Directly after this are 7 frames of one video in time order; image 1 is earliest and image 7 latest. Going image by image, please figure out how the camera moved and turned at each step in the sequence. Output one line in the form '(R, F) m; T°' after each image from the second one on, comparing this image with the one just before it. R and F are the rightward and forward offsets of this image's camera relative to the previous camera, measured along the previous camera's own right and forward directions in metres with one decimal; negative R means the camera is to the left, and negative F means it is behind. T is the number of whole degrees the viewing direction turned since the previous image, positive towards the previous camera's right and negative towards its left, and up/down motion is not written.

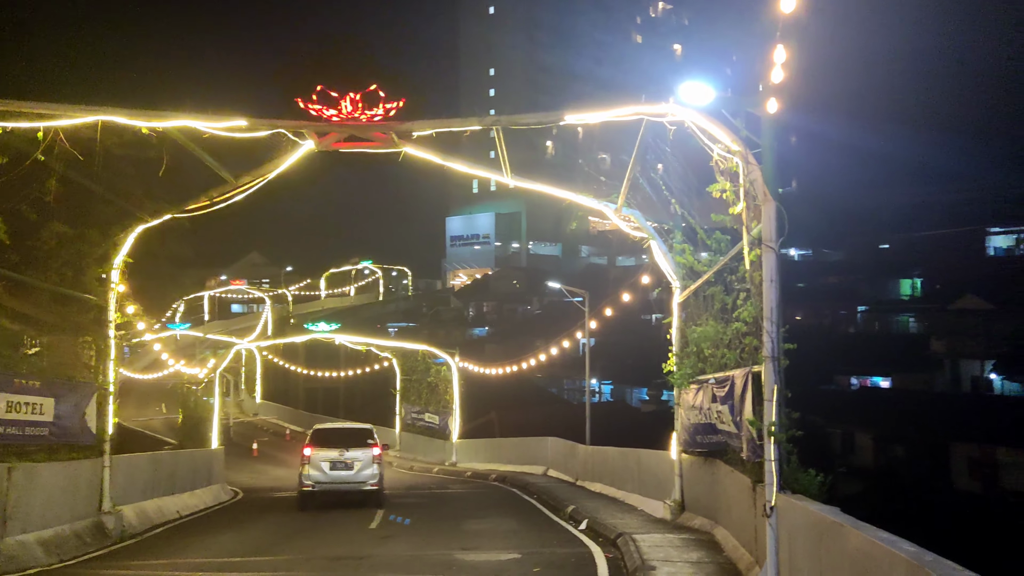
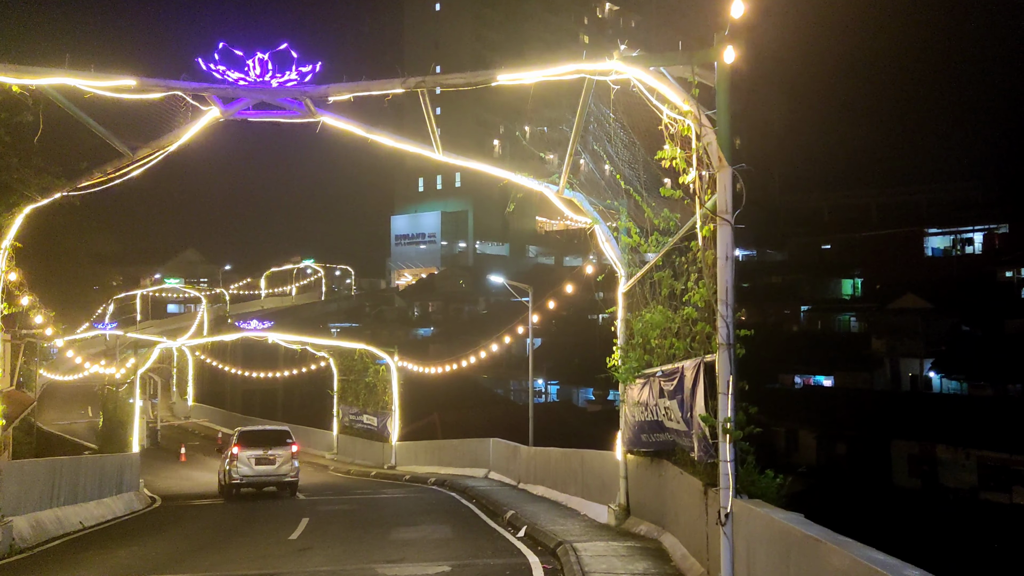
(+0.2, +1.0) m; +4°
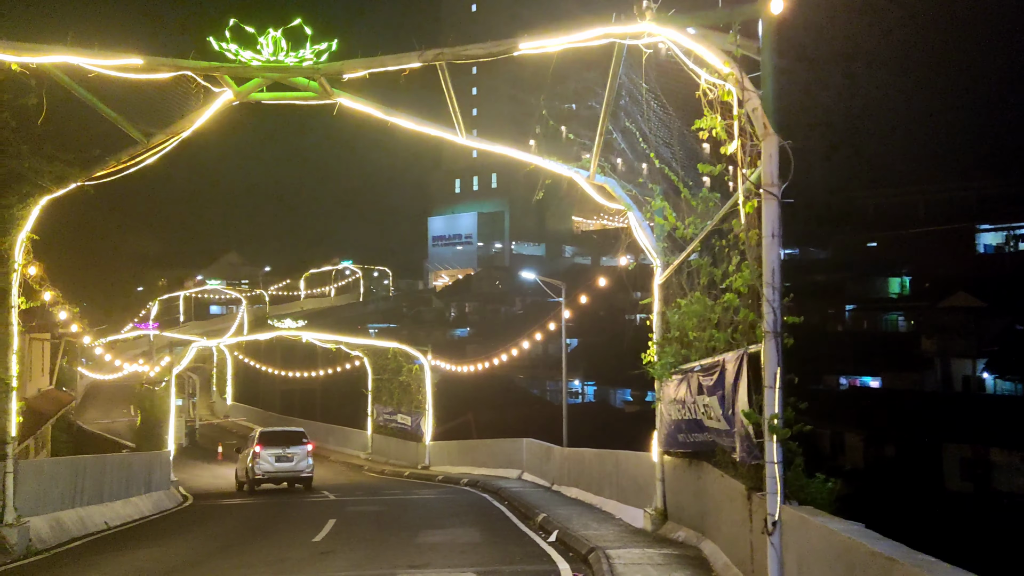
(+0.1, +0.6) m; -3°
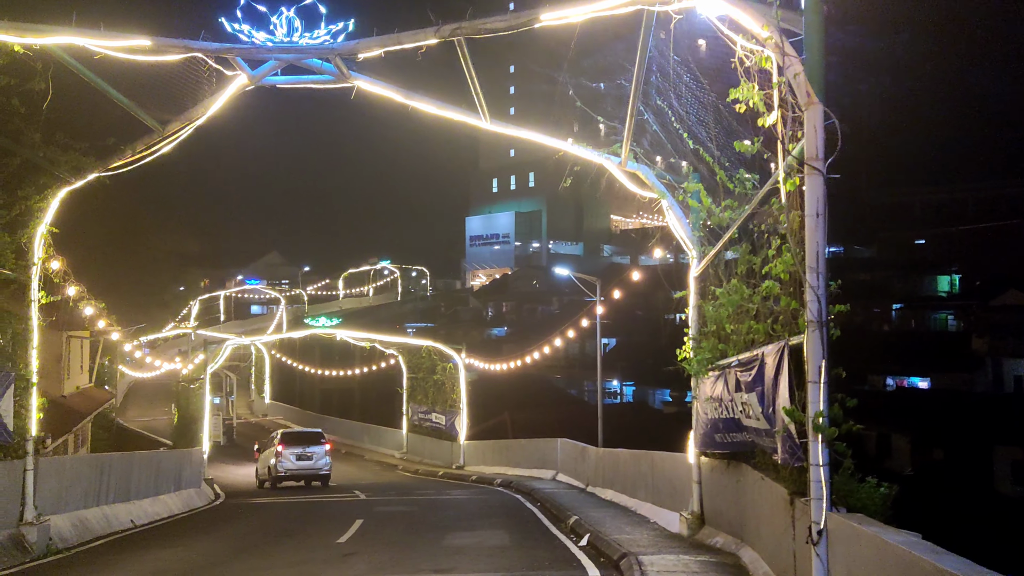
(+0.1, +0.5) m; -3°
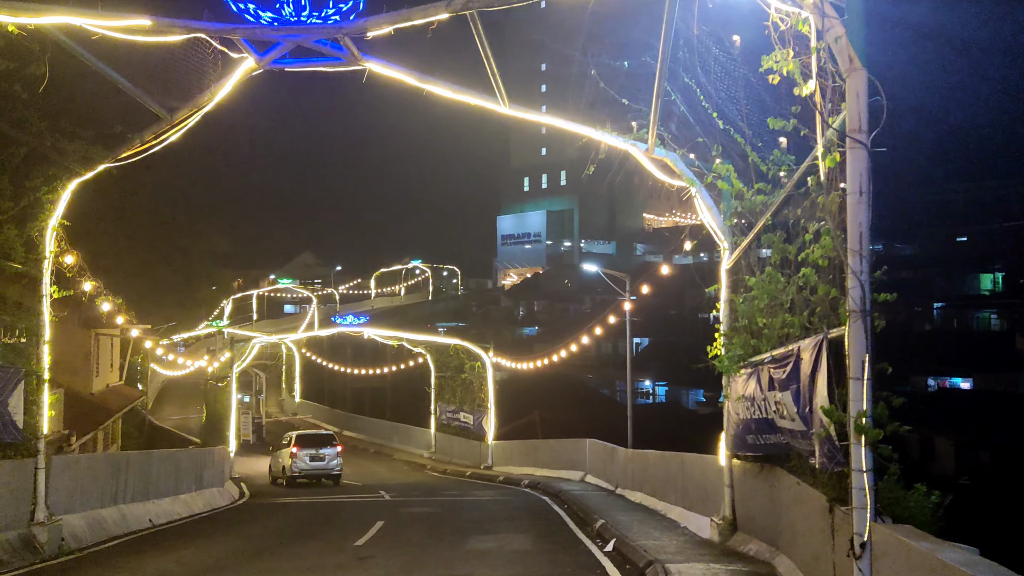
(+0.2, +0.5) m; -2°
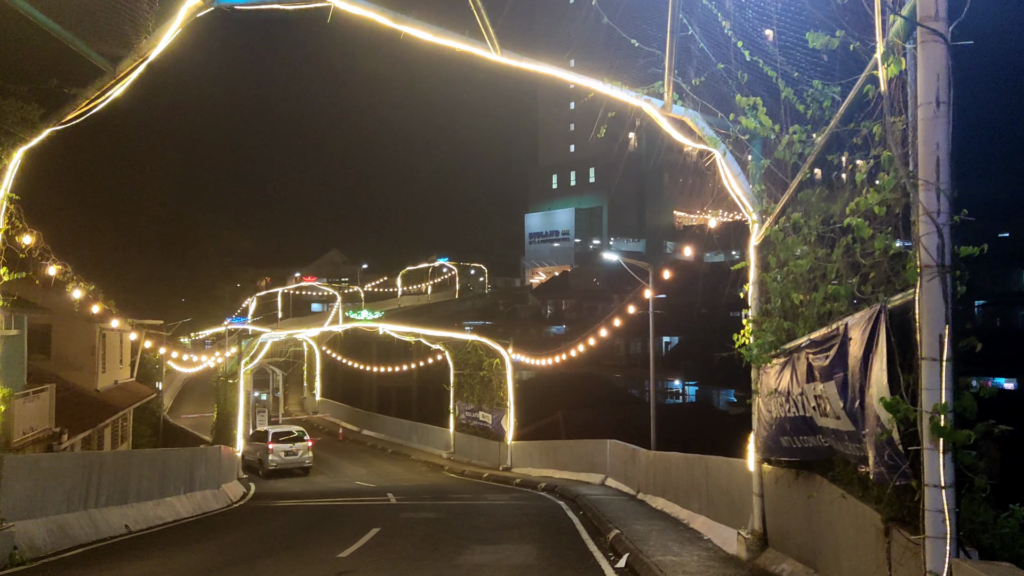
(+0.4, +1.3) m; -2°
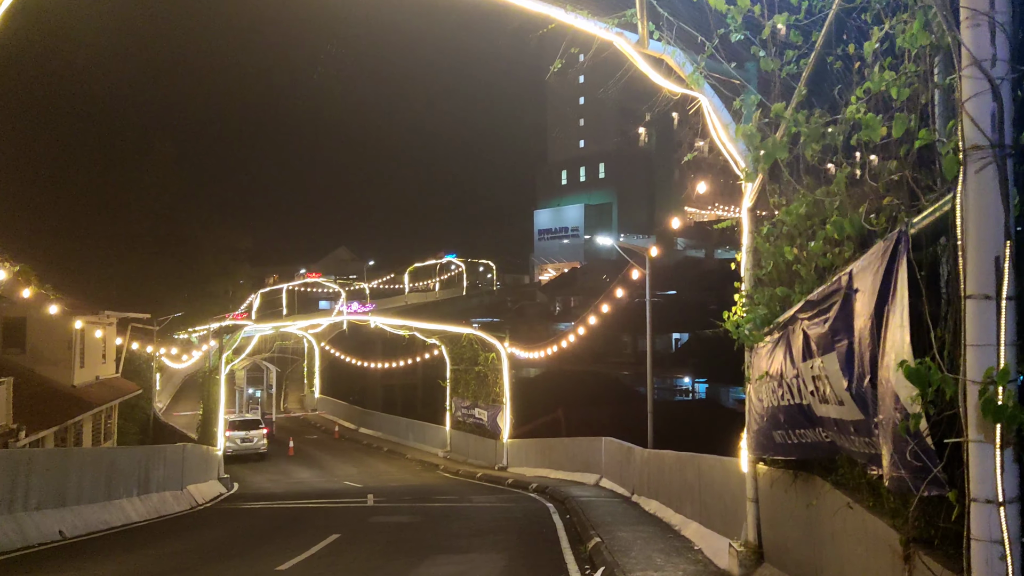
(+0.6, +1.3) m; -1°
